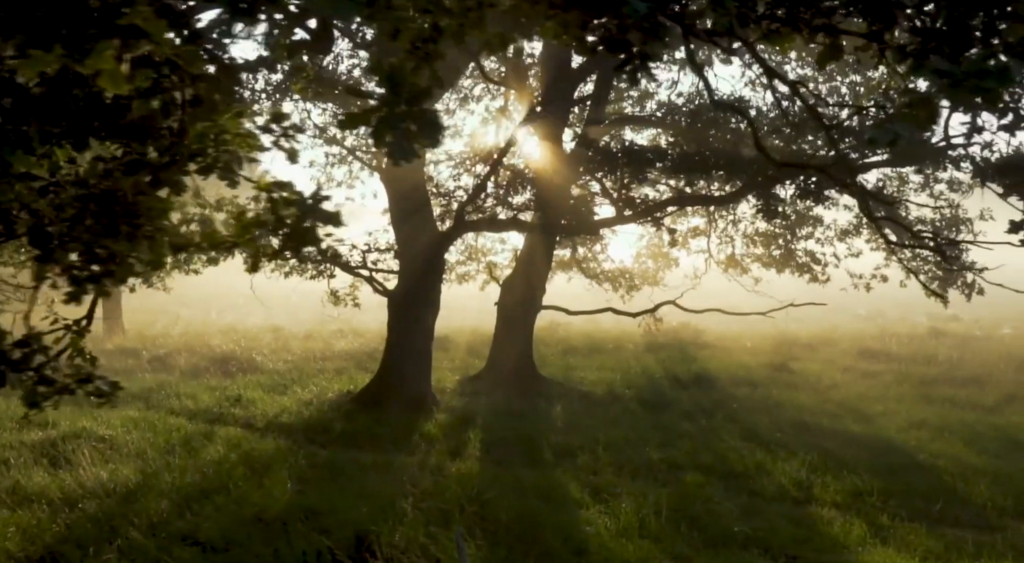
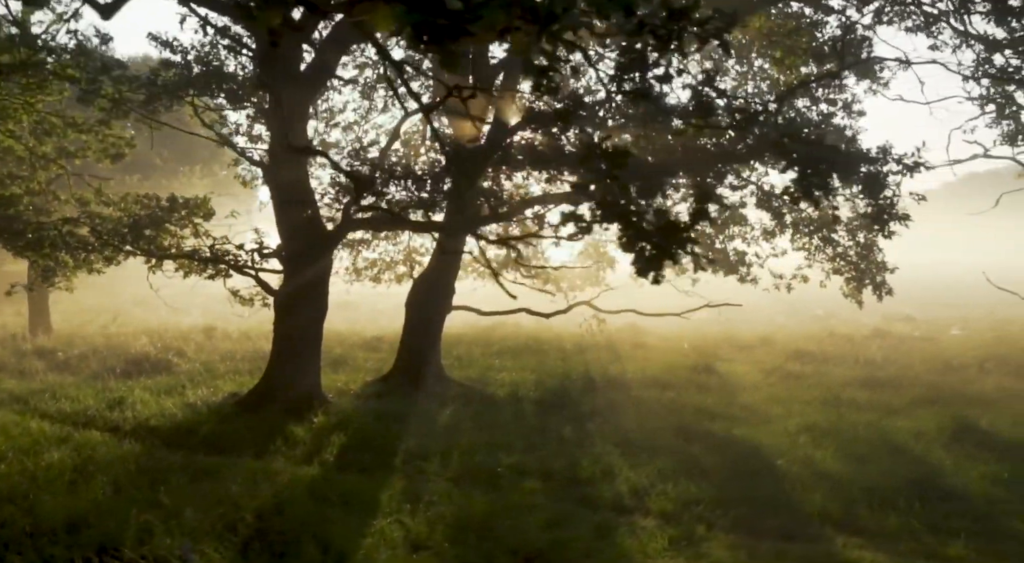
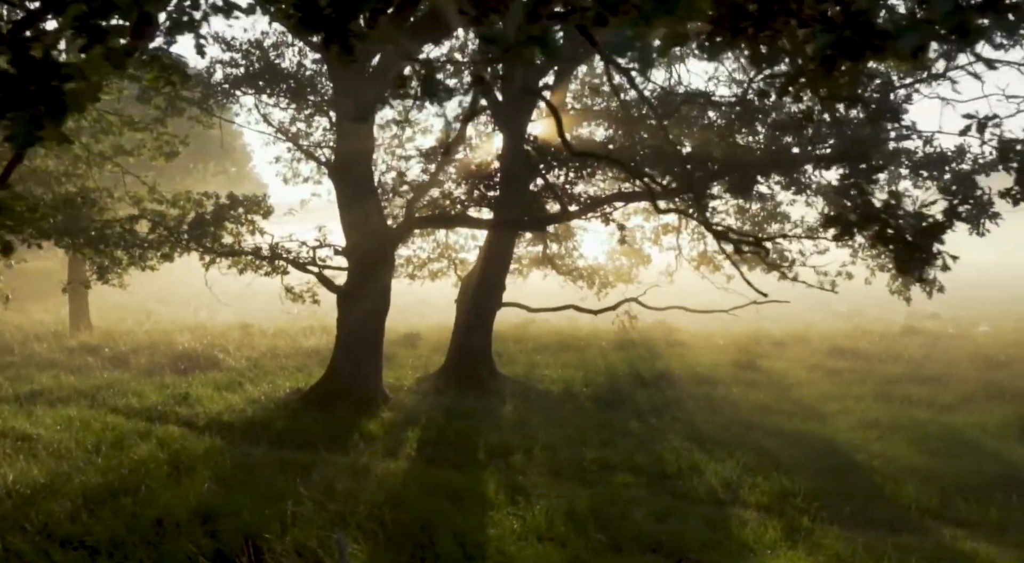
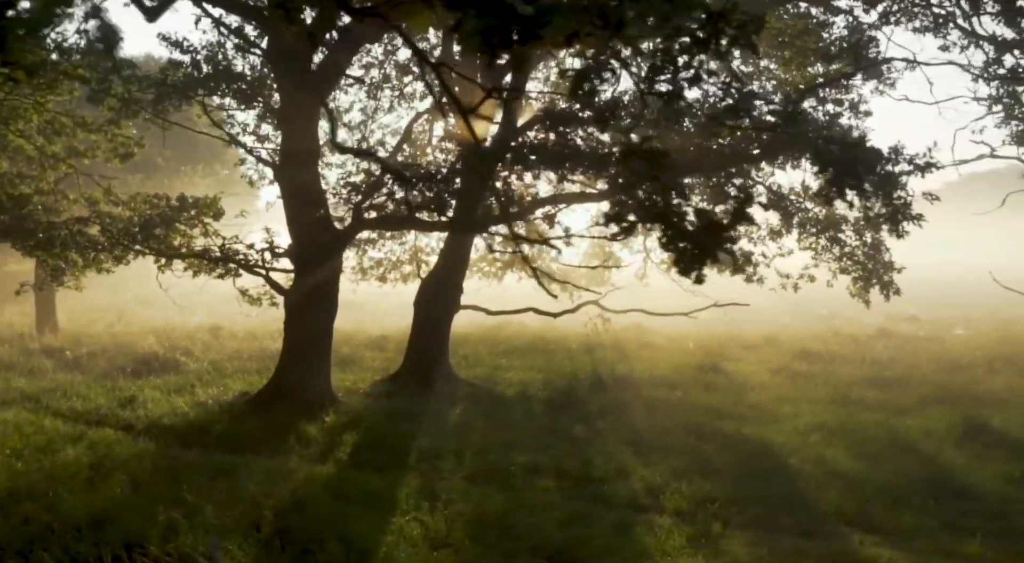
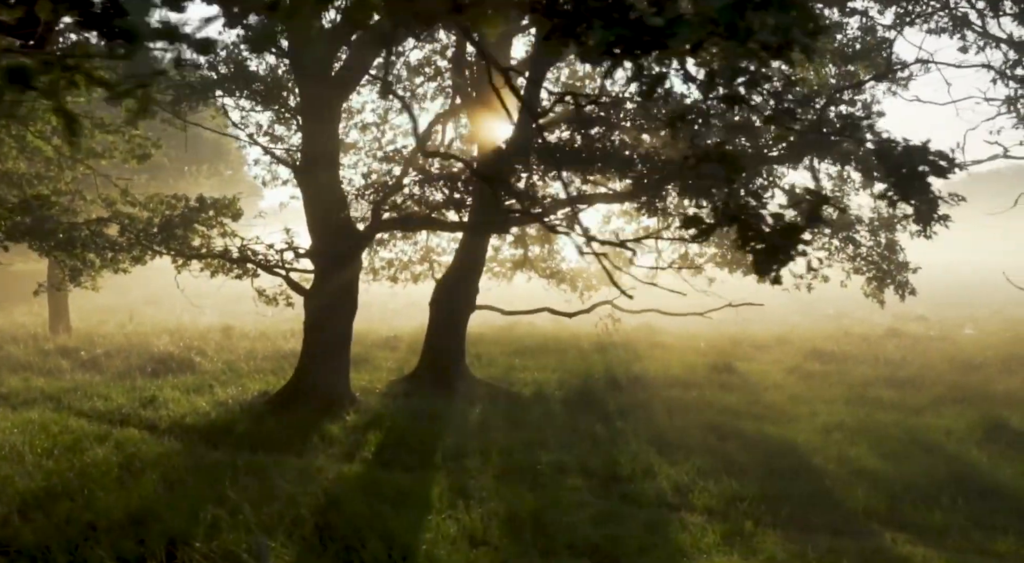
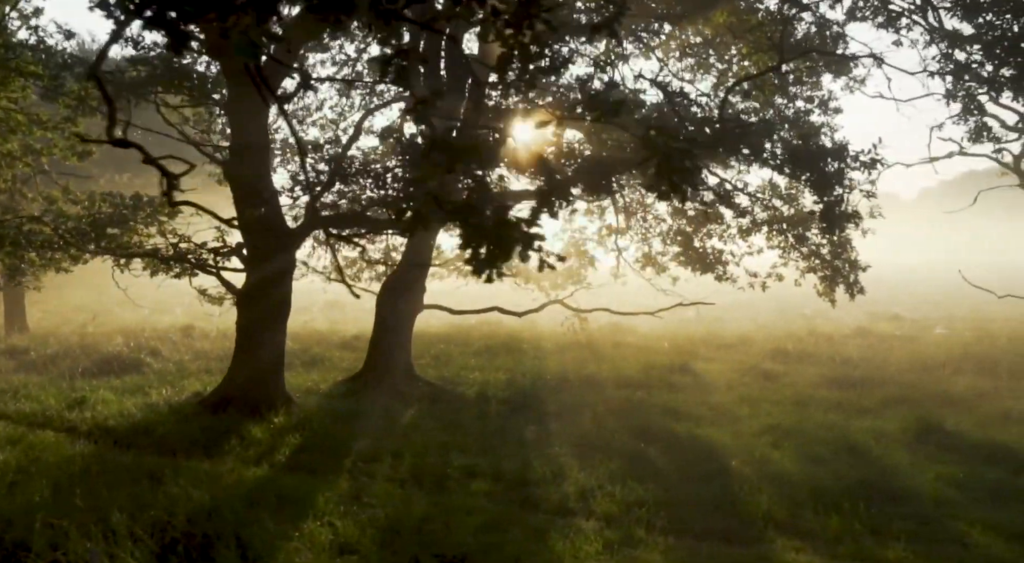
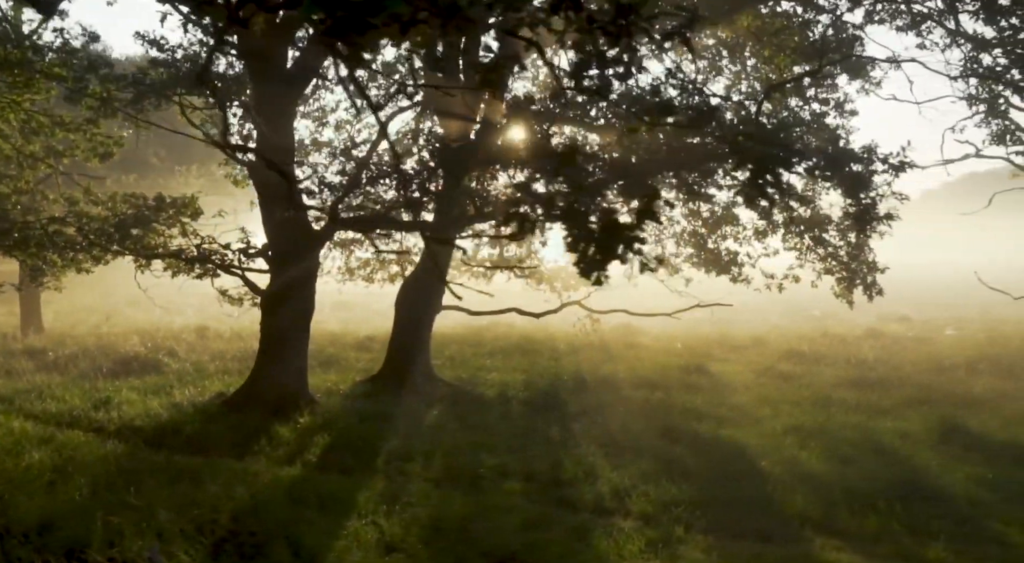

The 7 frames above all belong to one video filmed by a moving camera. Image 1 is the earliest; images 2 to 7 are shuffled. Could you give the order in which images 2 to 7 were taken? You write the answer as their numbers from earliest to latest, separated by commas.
3, 5, 4, 2, 7, 6
